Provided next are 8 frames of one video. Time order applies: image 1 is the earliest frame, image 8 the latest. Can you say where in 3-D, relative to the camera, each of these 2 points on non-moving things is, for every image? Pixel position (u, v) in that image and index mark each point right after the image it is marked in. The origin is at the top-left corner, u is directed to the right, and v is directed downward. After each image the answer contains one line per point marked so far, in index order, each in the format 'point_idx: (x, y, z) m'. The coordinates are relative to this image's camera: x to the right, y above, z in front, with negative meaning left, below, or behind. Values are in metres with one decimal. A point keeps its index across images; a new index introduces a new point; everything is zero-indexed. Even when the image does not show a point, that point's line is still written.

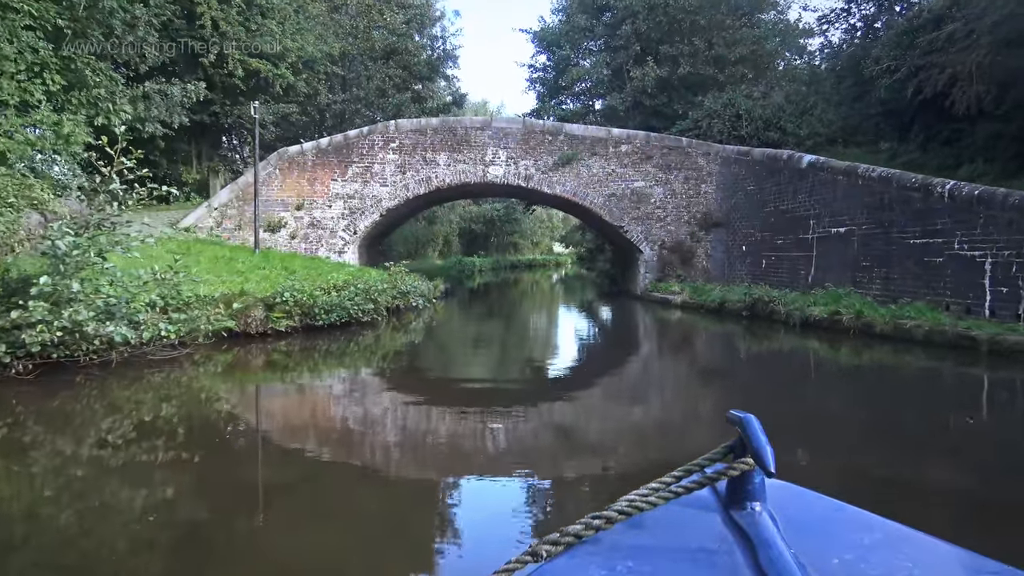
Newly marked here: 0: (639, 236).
0: (+1.6, +0.7, +16.1) m
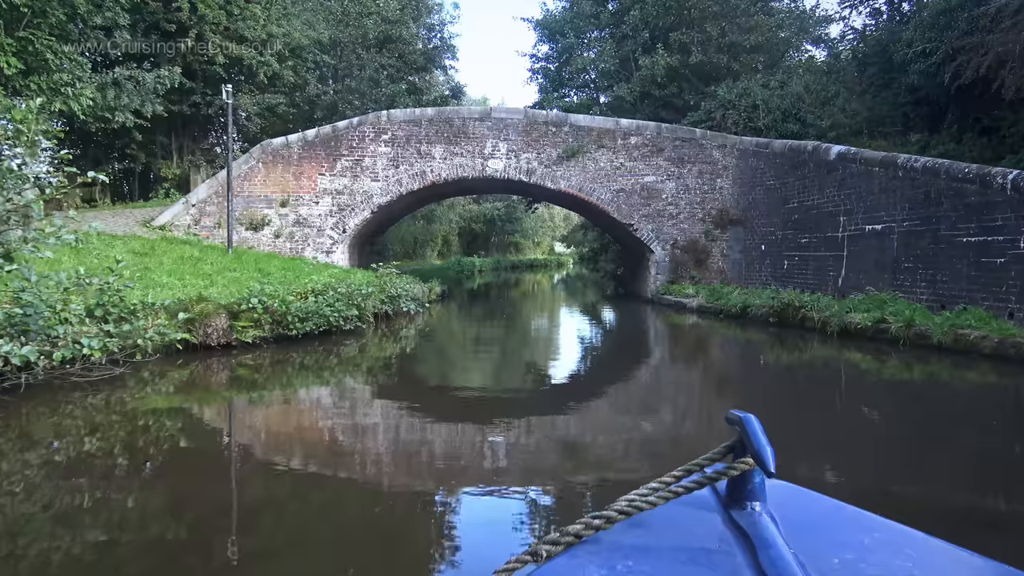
0: (+1.6, +0.6, +15.0) m
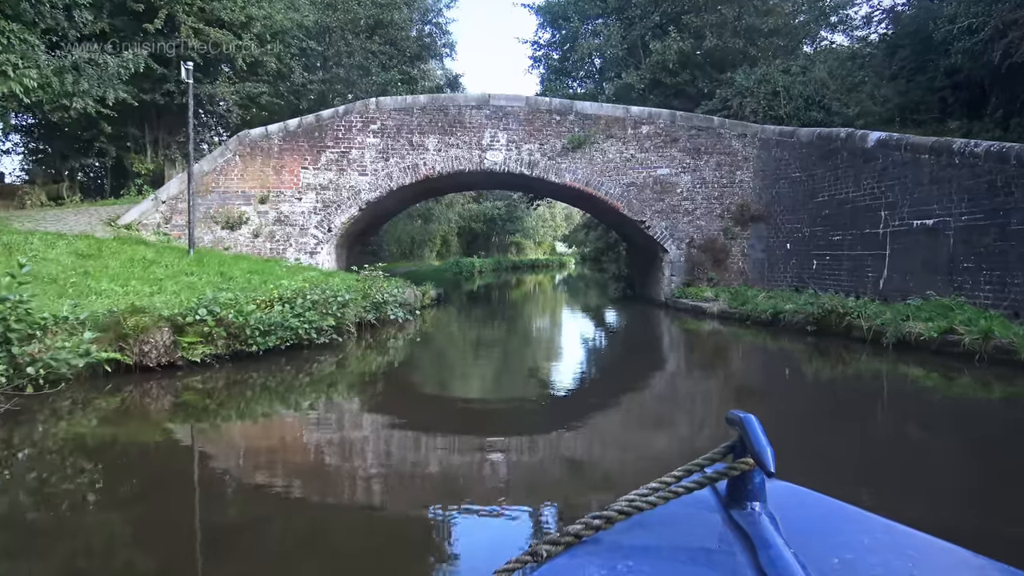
0: (+1.6, +0.6, +13.8) m
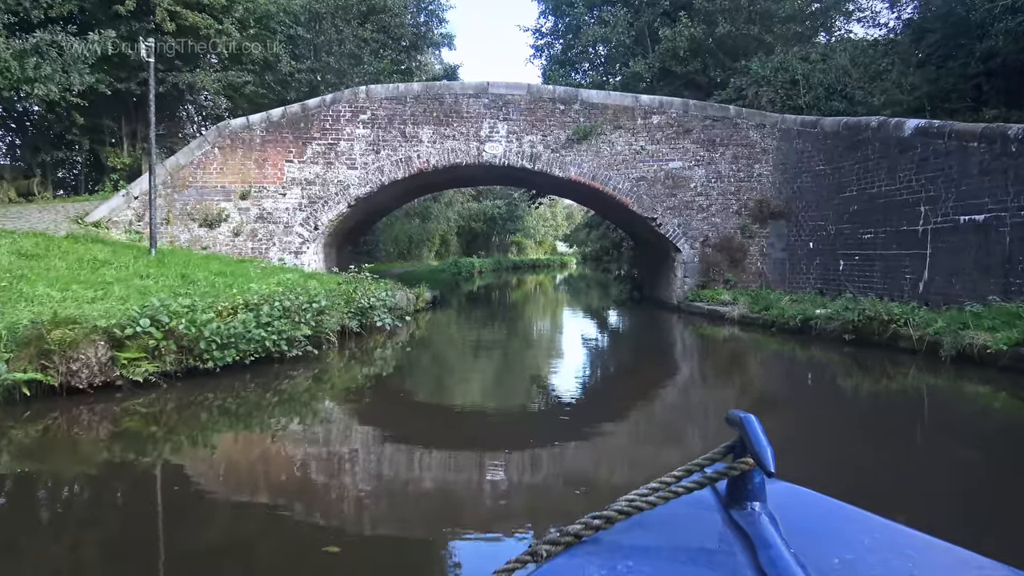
0: (+1.7, +0.6, +12.8) m
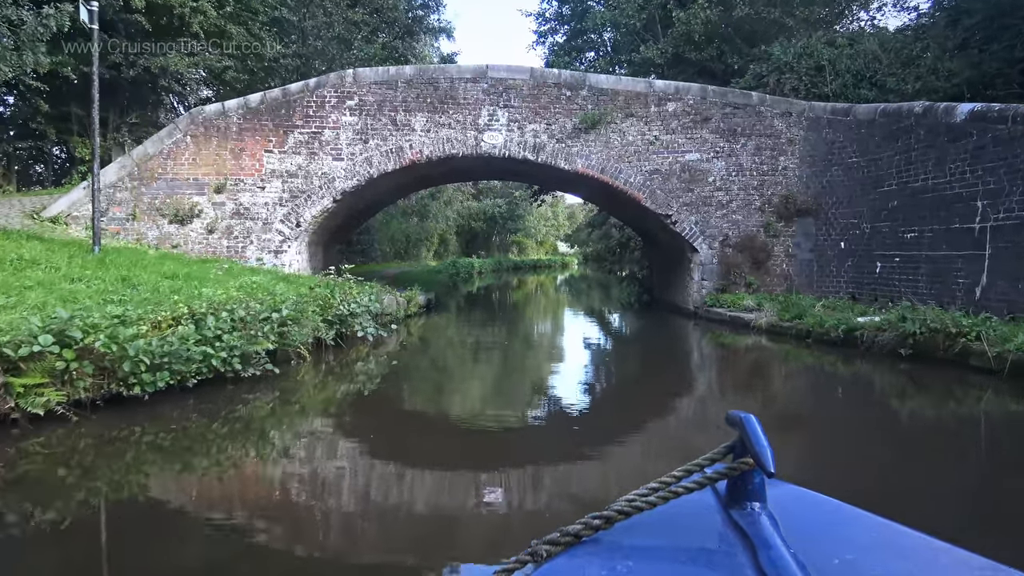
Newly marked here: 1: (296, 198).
0: (+1.7, +0.5, +11.7) m
1: (-2.0, +0.8, +11.5) m
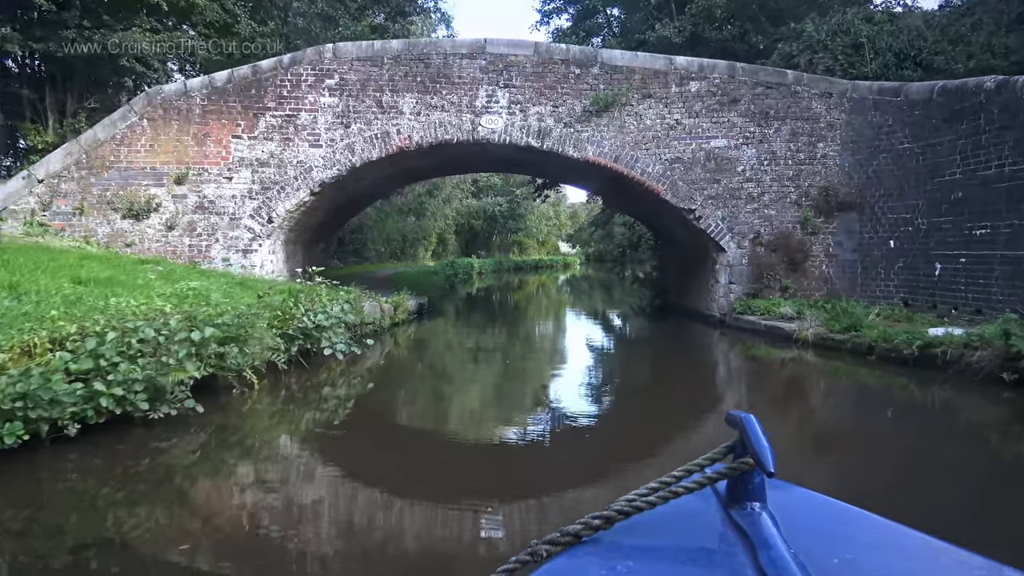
0: (+1.7, +0.5, +10.3) m
1: (-2.0, +0.8, +10.1) m
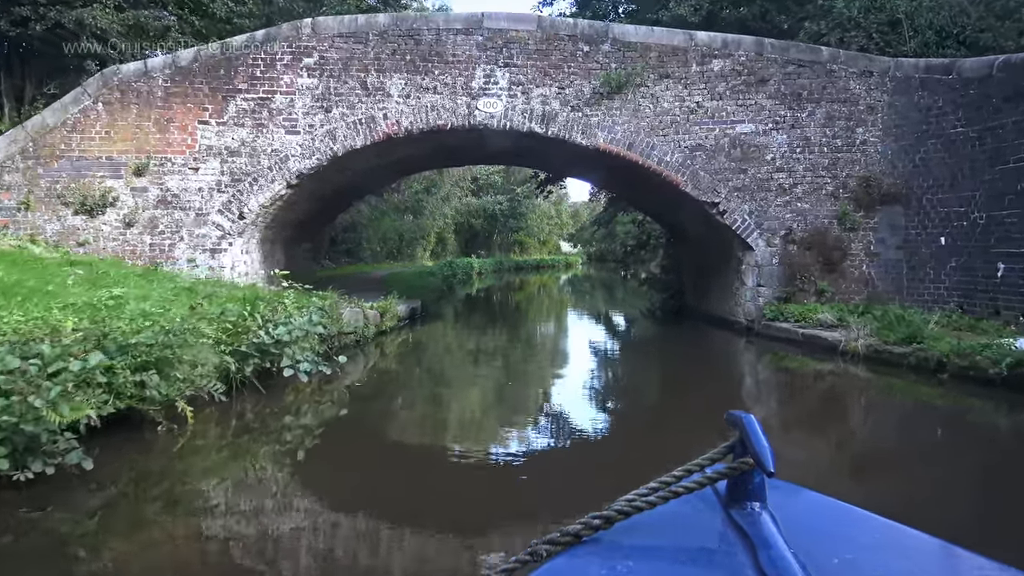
0: (+1.7, +0.5, +9.2) m
1: (-1.9, +0.8, +9.0) m
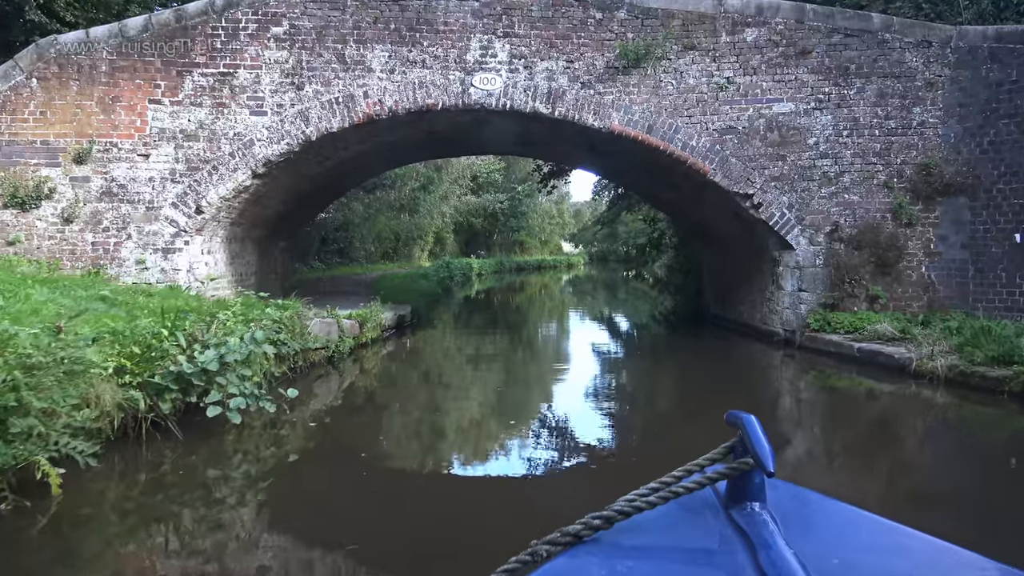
0: (+1.7, +0.5, +8.0) m
1: (-1.9, +0.7, +7.8) m
